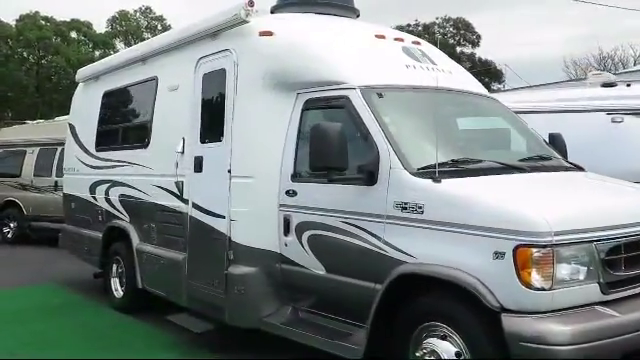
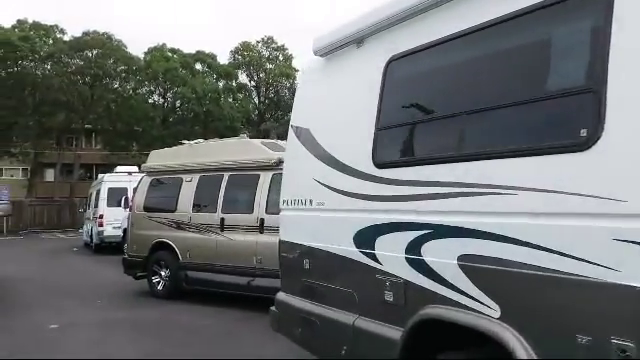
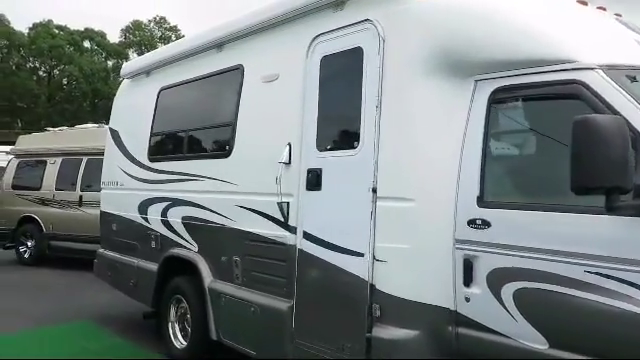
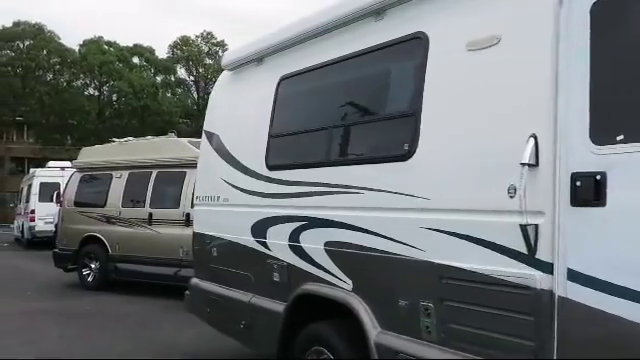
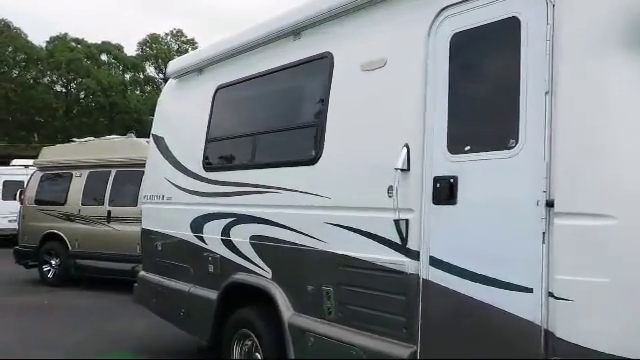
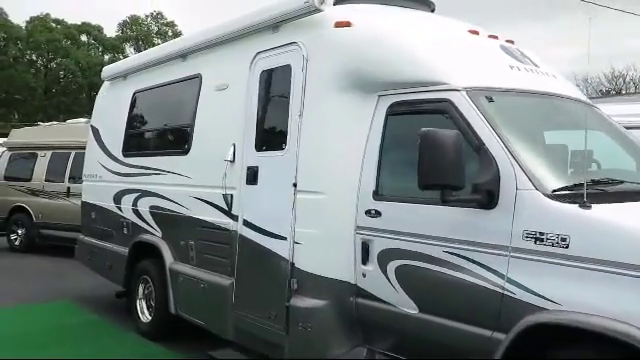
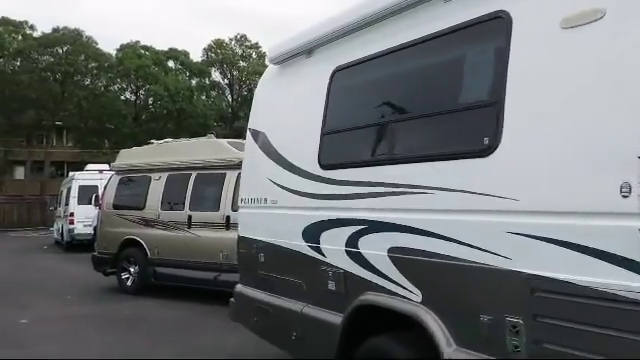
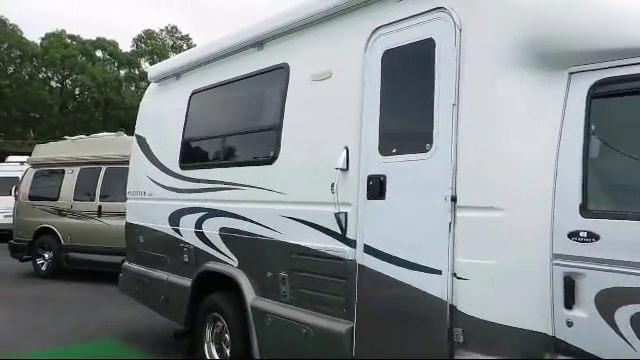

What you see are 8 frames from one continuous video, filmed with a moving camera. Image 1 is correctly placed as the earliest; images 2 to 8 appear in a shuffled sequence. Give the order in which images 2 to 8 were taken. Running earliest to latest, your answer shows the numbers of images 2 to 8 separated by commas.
6, 3, 8, 5, 4, 7, 2
